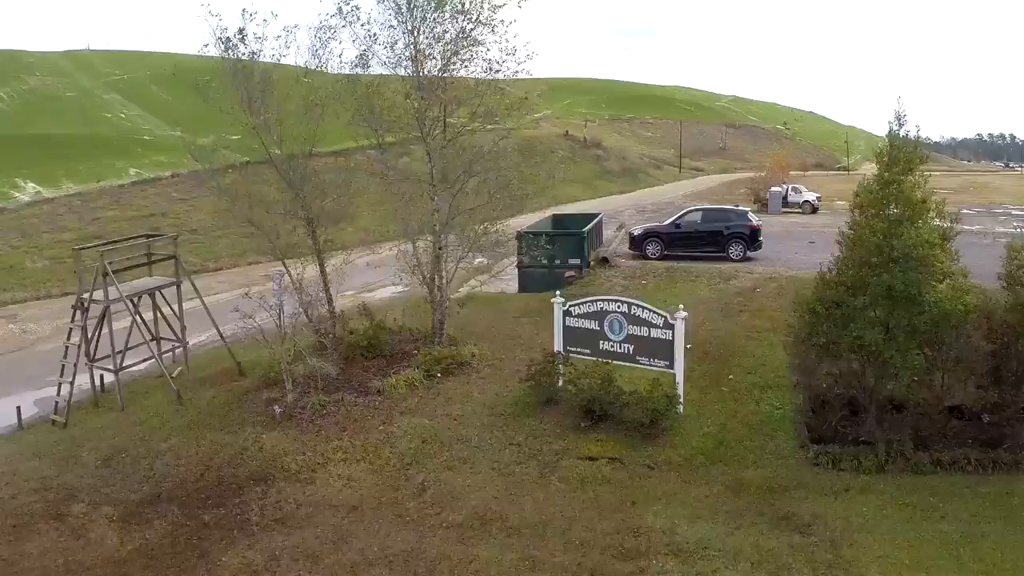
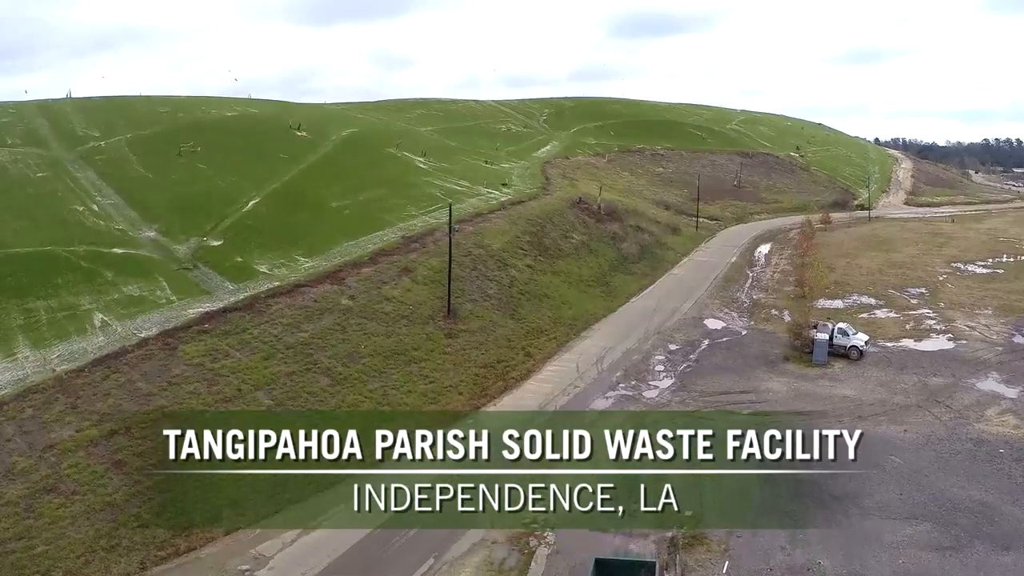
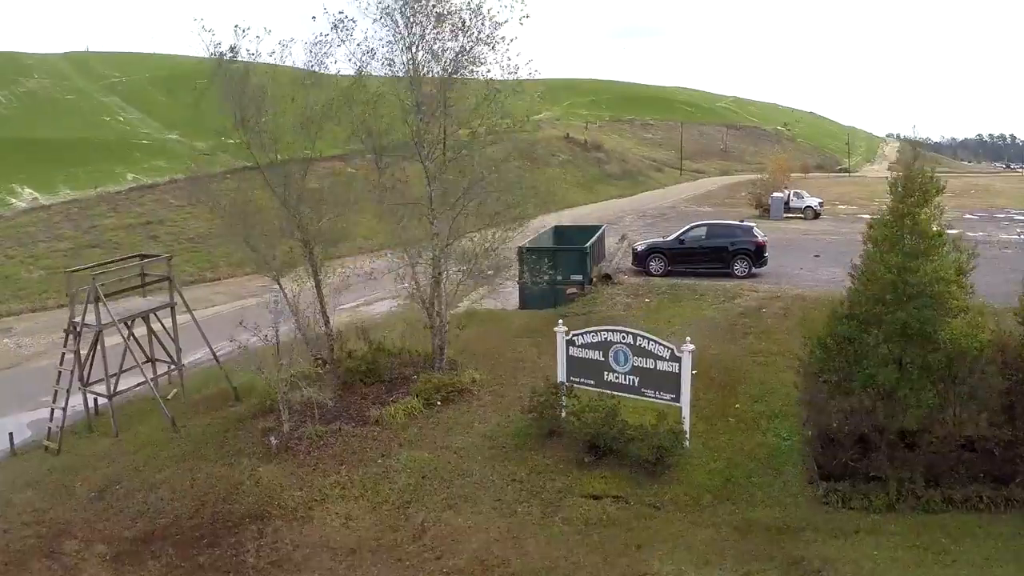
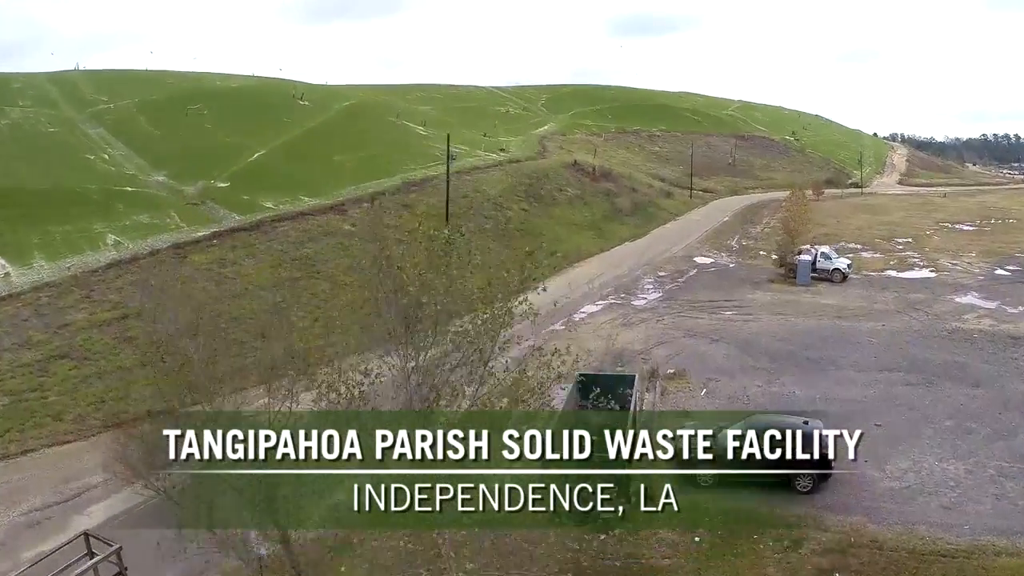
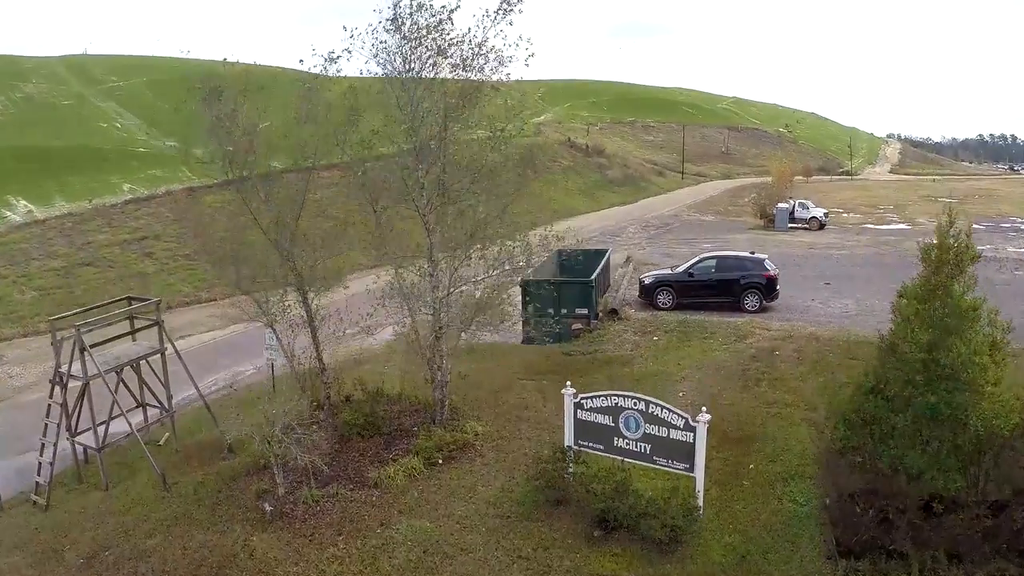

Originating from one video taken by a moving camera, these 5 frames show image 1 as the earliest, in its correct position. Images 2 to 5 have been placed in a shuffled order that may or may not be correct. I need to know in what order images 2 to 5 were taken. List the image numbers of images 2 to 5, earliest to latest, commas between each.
3, 5, 4, 2
